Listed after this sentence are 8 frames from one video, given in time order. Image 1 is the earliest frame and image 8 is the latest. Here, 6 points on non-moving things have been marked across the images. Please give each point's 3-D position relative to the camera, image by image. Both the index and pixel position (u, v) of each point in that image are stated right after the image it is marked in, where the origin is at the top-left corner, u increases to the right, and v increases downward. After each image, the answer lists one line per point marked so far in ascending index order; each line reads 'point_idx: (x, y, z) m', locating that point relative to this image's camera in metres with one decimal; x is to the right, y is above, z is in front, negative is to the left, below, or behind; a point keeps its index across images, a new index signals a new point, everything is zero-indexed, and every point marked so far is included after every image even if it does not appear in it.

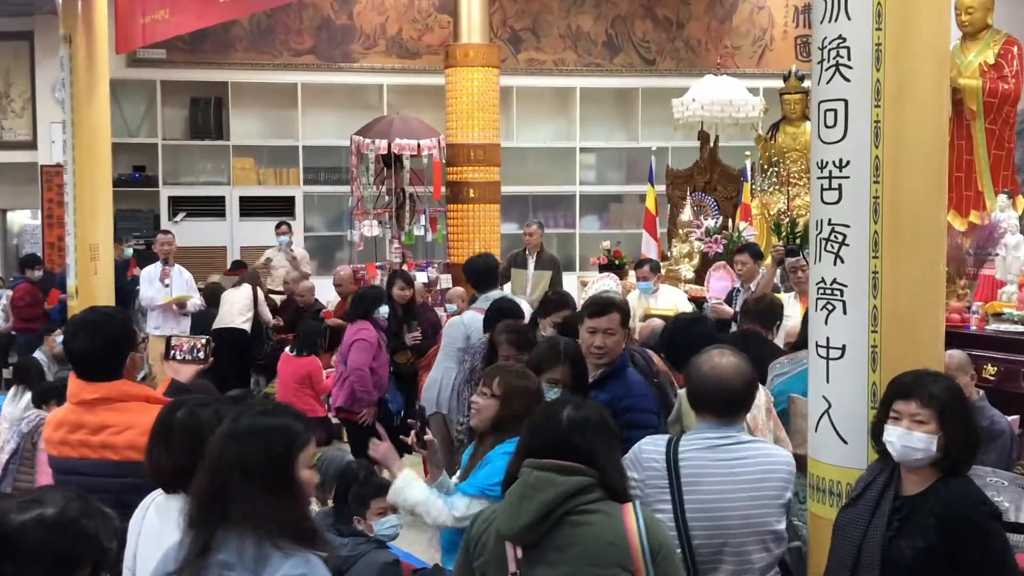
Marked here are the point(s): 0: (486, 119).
0: (-0.1, +0.9, +9.9) m
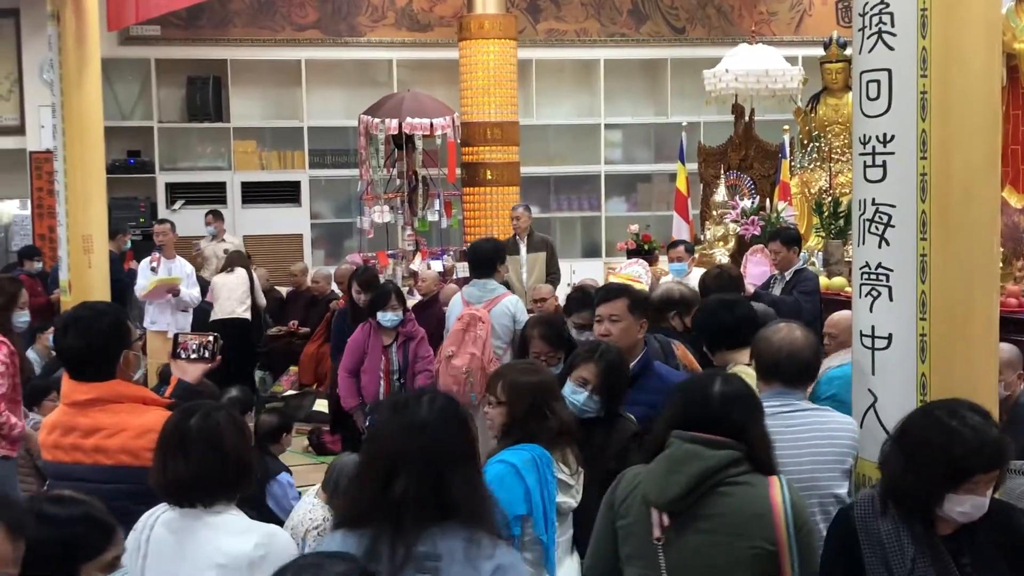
0: (0.0, +1.0, +9.2) m
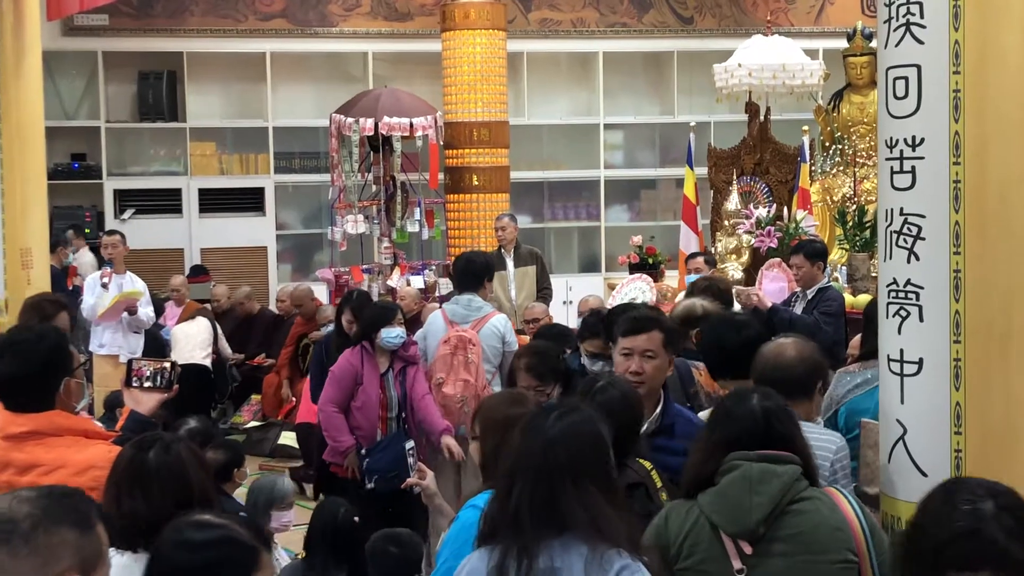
0: (-0.1, +0.9, +8.2) m
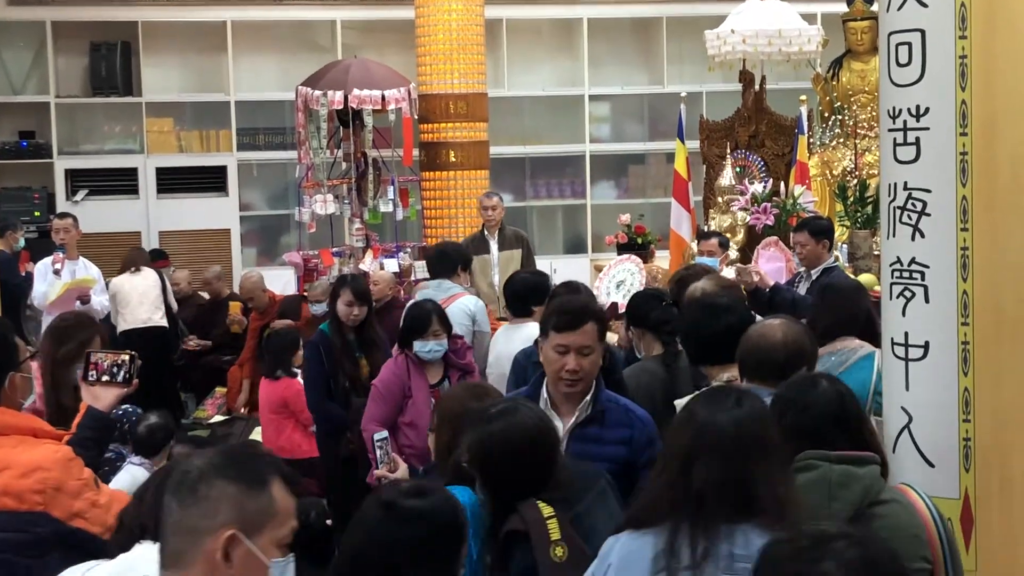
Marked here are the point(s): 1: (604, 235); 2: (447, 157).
0: (-0.2, +1.0, +7.7) m
1: (+0.5, +0.3, +9.7) m
2: (-0.3, +0.6, +7.7) m
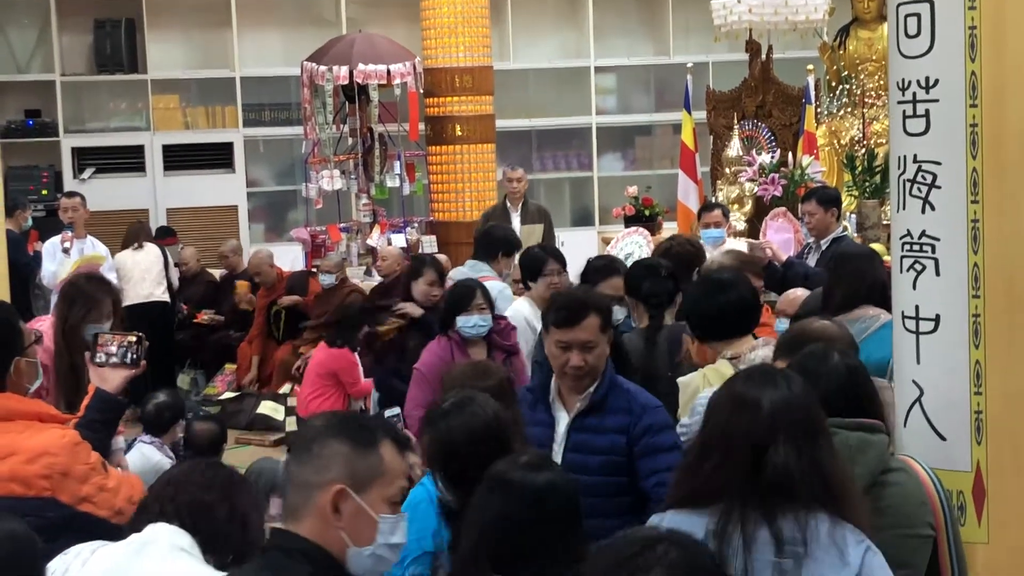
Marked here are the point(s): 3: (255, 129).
0: (-0.2, +1.1, +7.7) m
1: (+0.5, +0.4, +9.6) m
2: (-0.3, +0.7, +7.7) m
3: (-1.2, +0.8, +8.7) m
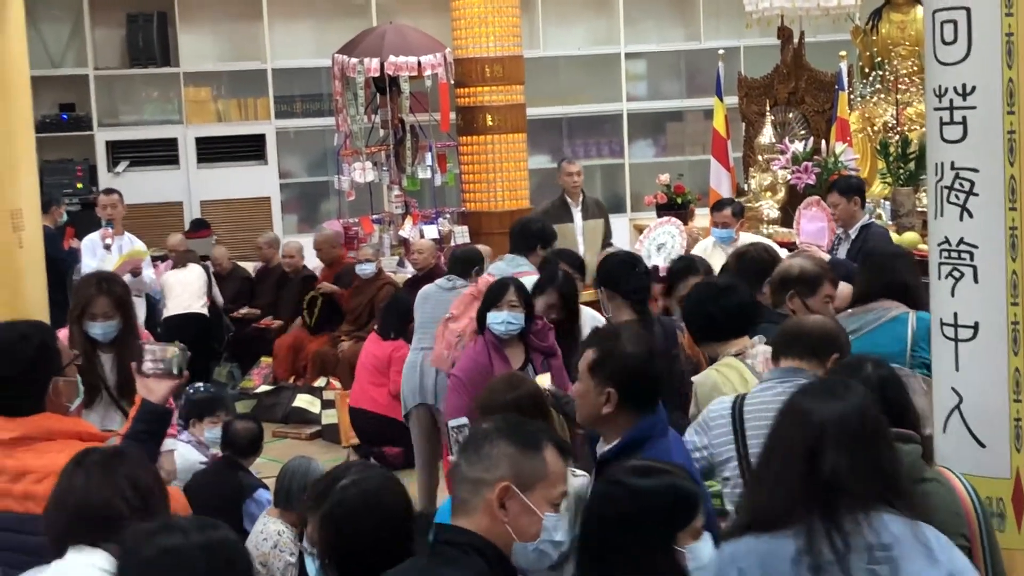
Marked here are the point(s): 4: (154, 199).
0: (0.0, +1.1, +7.7) m
1: (+0.7, +0.6, +9.6) m
2: (-0.1, +0.7, +7.7) m
3: (-1.1, +0.8, +8.7) m
4: (-1.7, +0.5, +8.6) m
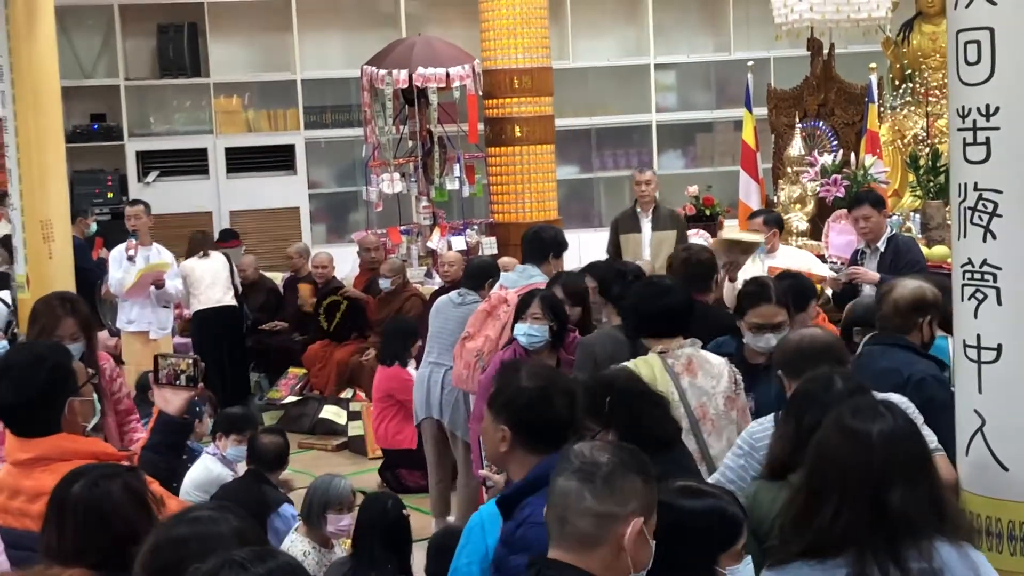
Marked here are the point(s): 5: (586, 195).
0: (+0.1, +1.1, +7.7) m
1: (+0.9, +0.5, +9.6) m
2: (0.0, +0.7, +7.7) m
3: (-0.9, +0.8, +8.7) m
4: (-1.6, +0.4, +8.6) m
5: (+0.4, +0.5, +9.5) m
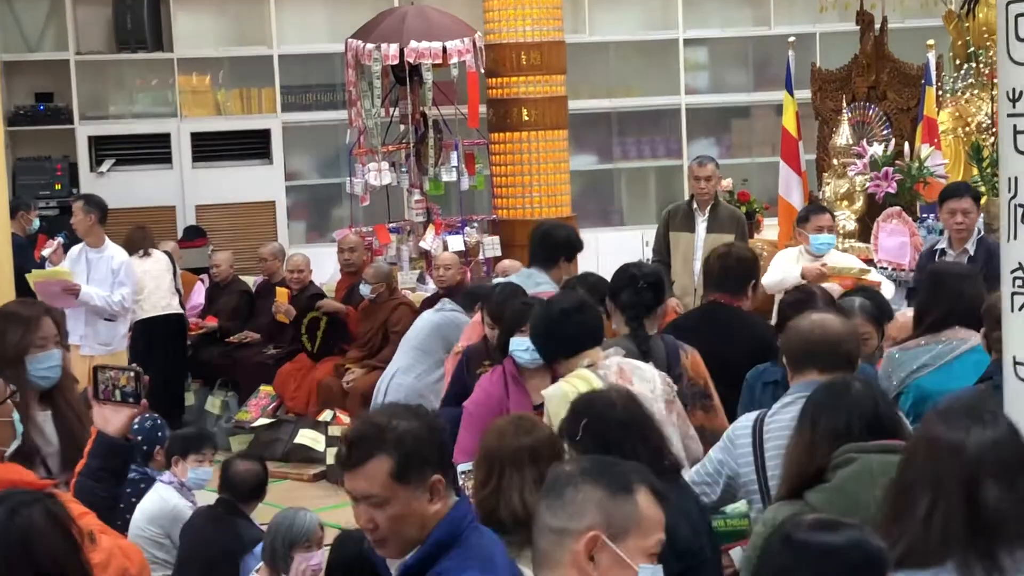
0: (+0.1, +1.1, +6.7) m
1: (+0.9, +0.5, +8.6) m
2: (0.0, +0.6, +6.7) m
3: (-0.9, +0.8, +7.7) m
4: (-1.5, +0.4, +7.6) m
5: (+0.4, +0.5, +8.5) m
